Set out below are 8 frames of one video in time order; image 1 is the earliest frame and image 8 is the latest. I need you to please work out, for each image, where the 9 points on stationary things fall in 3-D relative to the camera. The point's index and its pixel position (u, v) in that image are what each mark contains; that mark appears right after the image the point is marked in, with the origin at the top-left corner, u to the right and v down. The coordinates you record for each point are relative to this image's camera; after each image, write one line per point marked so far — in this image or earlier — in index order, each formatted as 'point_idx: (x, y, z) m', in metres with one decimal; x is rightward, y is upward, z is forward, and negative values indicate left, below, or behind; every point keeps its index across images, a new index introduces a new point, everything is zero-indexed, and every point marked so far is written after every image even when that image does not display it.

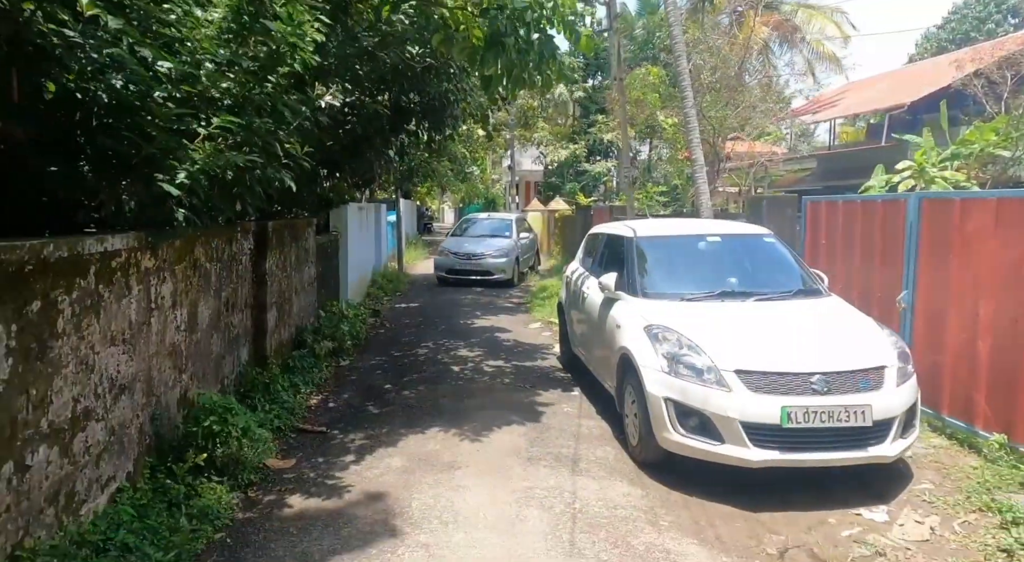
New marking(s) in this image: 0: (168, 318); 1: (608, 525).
0: (-2.0, -0.3, +3.9) m
1: (+0.5, -1.4, +3.9) m
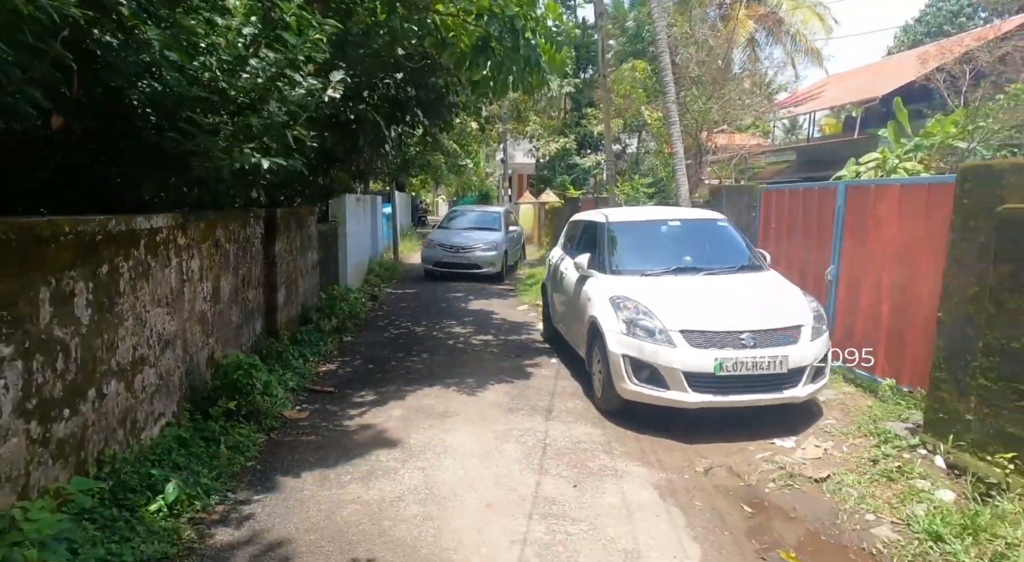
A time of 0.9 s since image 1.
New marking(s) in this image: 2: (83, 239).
0: (-2.2, -0.1, +4.8) m
1: (+0.4, -1.2, +4.8) m
2: (-2.0, +0.2, +3.2) m
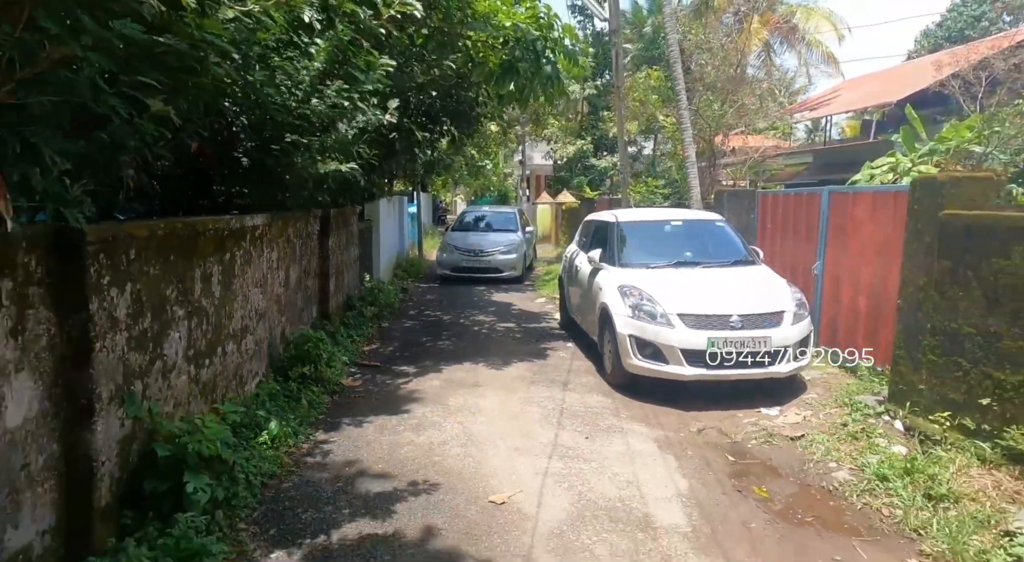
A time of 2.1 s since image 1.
0: (-2.0, 0.0, +5.7) m
1: (+0.6, -1.1, +5.6) m
2: (-1.8, +0.3, +4.2) m
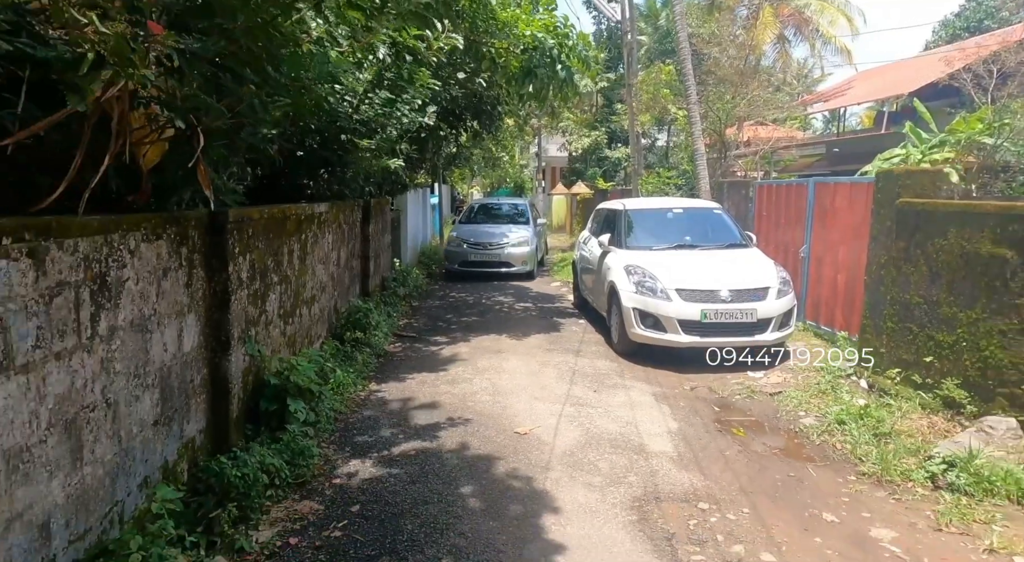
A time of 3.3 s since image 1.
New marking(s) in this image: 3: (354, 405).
0: (-1.8, +0.2, +6.7) m
1: (+0.8, -0.9, +6.6) m
2: (-1.6, +0.5, +5.2) m
3: (-1.2, -1.0, +5.2) m
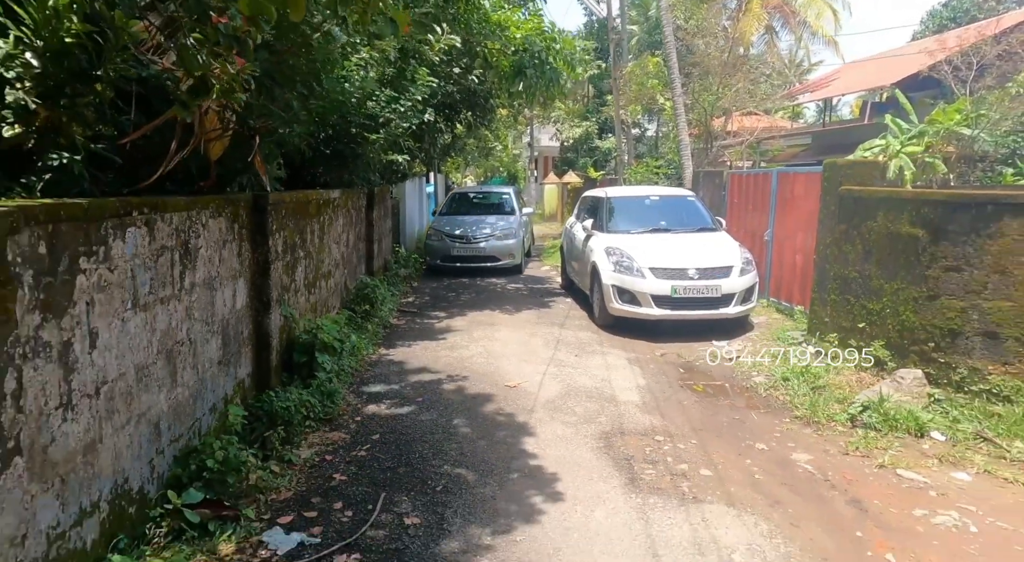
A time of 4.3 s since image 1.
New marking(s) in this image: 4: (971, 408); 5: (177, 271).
0: (-1.9, +0.5, +7.5) m
1: (+0.7, -0.7, +7.5) m
2: (-1.7, +0.7, +6.0) m
3: (-1.3, -0.8, +6.1) m
4: (+3.1, -0.9, +4.6) m
5: (-1.7, 0.0, +3.4) m
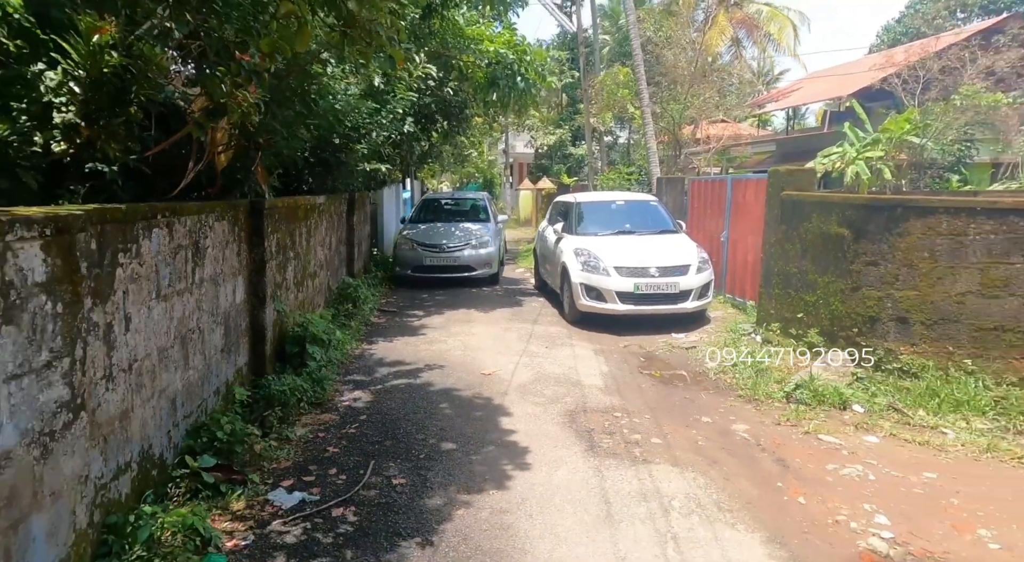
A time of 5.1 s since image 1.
0: (-2.2, +0.5, +8.0) m
1: (+0.4, -0.7, +8.0) m
2: (-2.0, +0.7, +6.5) m
3: (-1.6, -0.7, +6.6) m
4: (+2.9, -0.8, +5.2) m
5: (-1.8, +0.1, +3.9) m
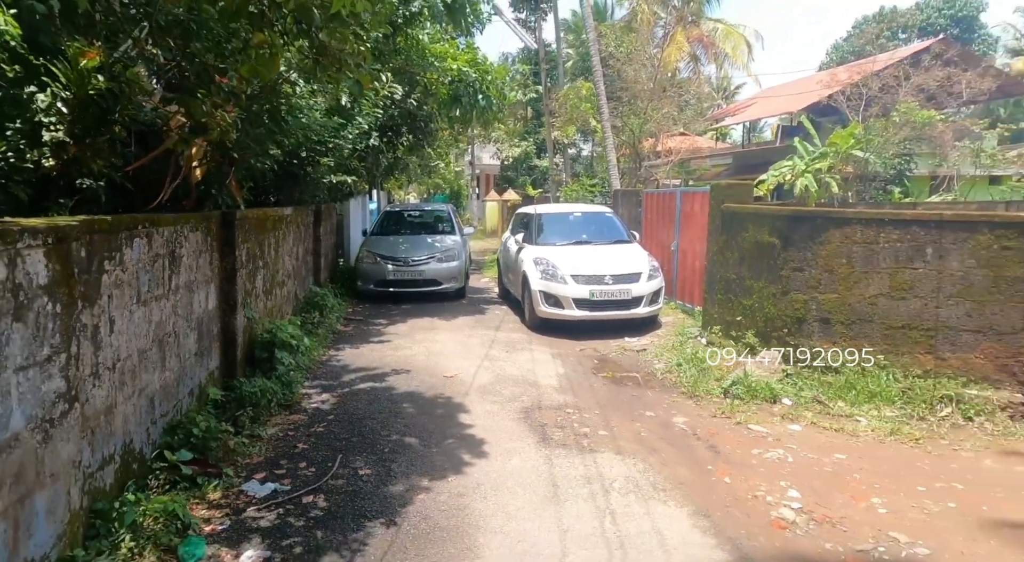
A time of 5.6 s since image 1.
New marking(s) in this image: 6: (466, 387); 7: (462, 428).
0: (-2.6, +0.4, +8.3) m
1: (-0.1, -0.8, +8.4) m
2: (-2.4, +0.6, +6.8) m
3: (-2.0, -0.8, +6.8) m
4: (+2.5, -0.8, +5.7) m
5: (-2.1, 0.0, +4.2) m
6: (-0.4, -1.0, +6.2) m
7: (-0.4, -1.1, +5.0) m
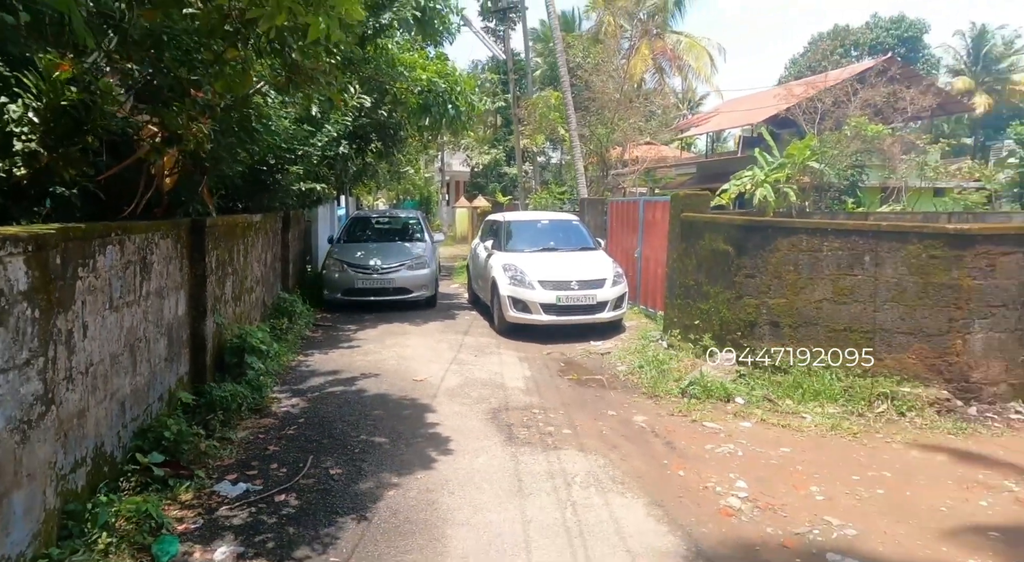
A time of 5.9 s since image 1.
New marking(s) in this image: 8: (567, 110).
0: (-3.0, +0.3, +8.3) m
1: (-0.5, -0.8, +8.5) m
2: (-2.7, +0.6, +6.8) m
3: (-2.3, -0.9, +6.9) m
4: (+2.3, -0.9, +6.0) m
5: (-2.3, 0.0, +4.2) m
6: (-0.7, -1.0, +6.3) m
7: (-0.6, -1.1, +5.2) m
8: (+1.3, +4.4, +17.4) m
